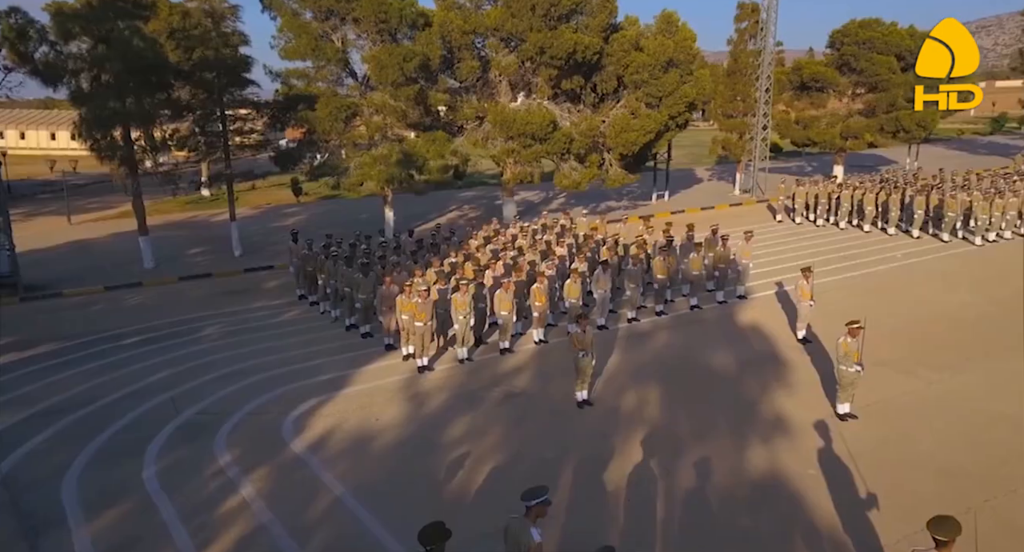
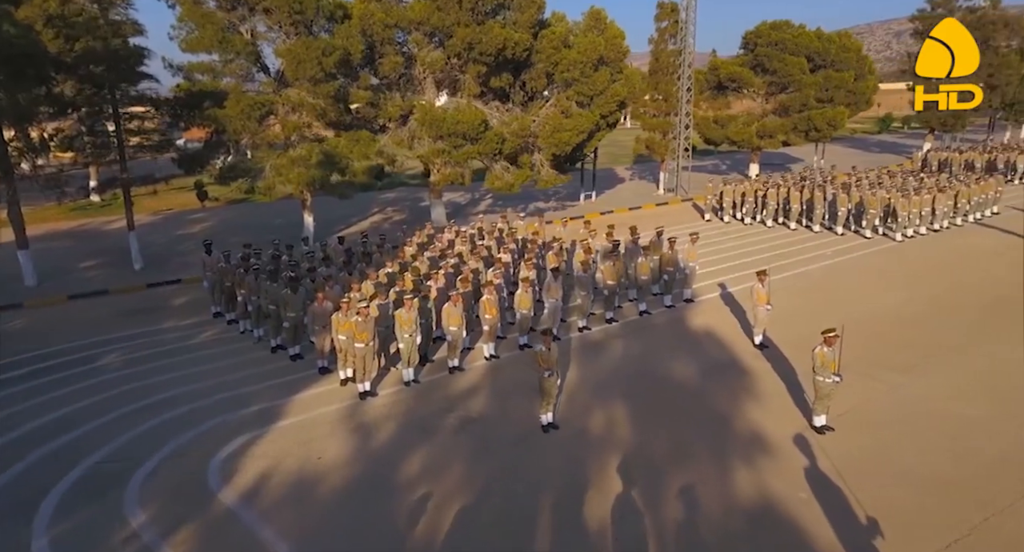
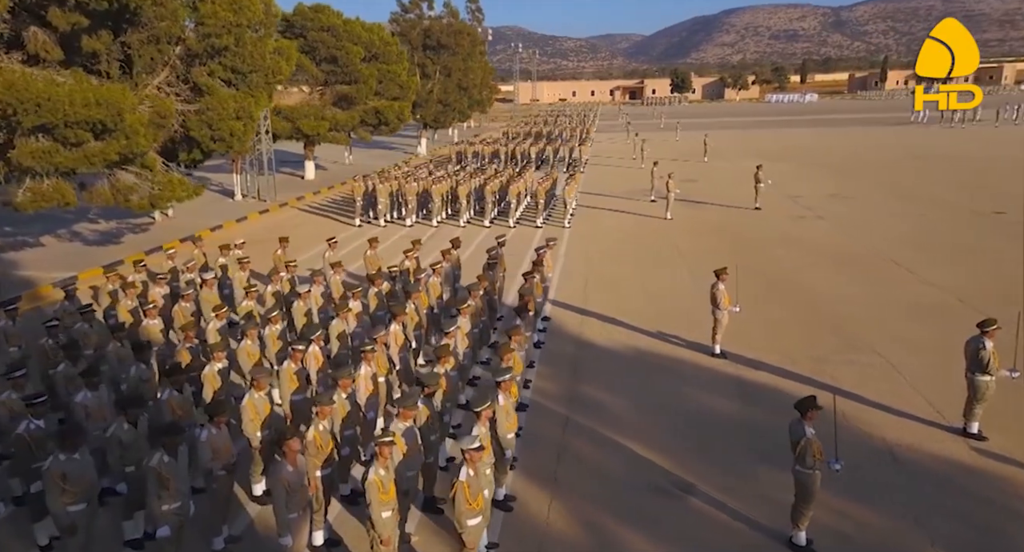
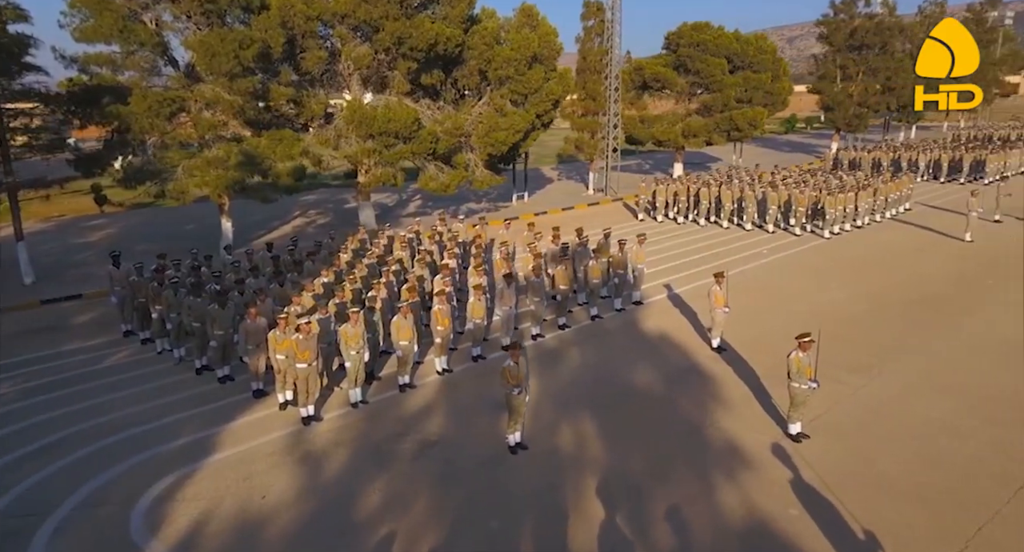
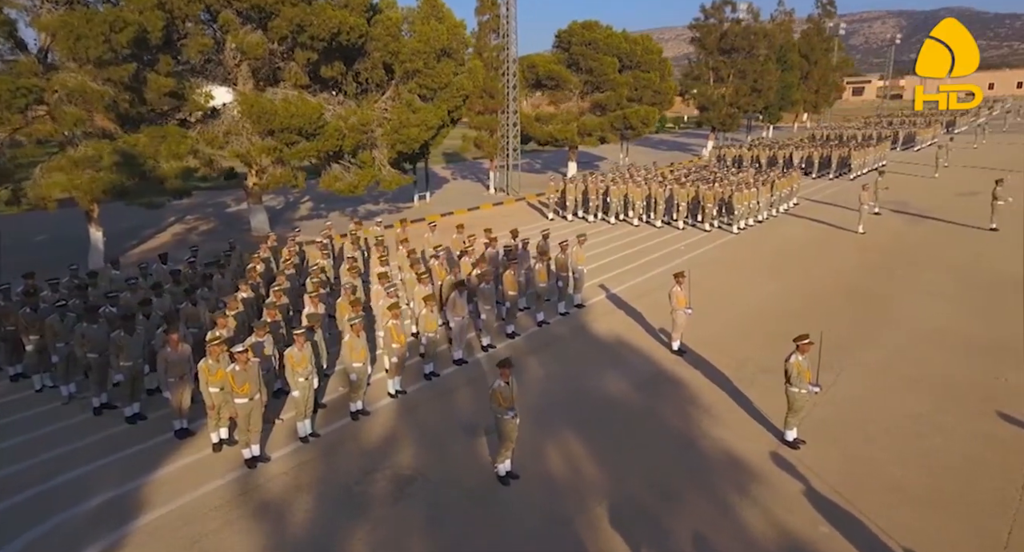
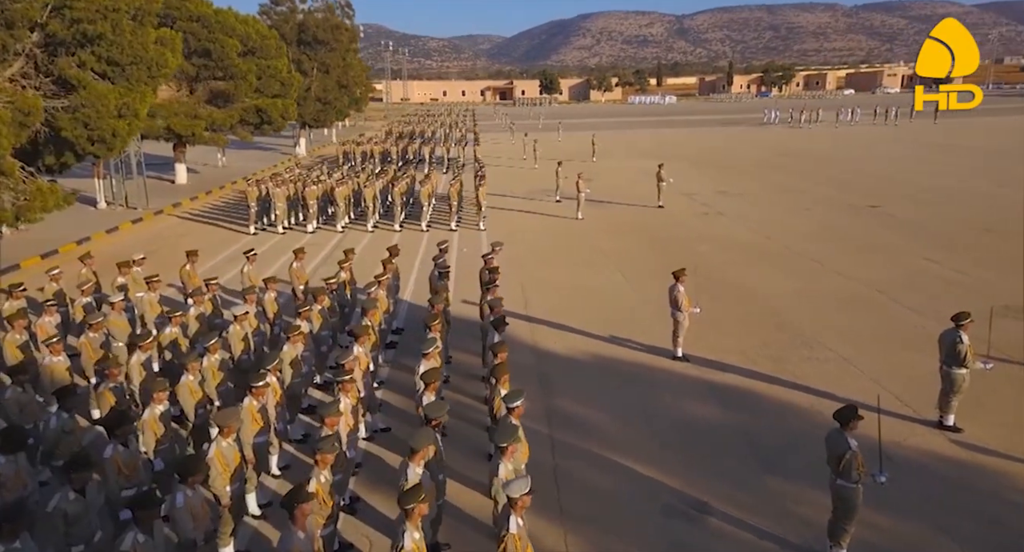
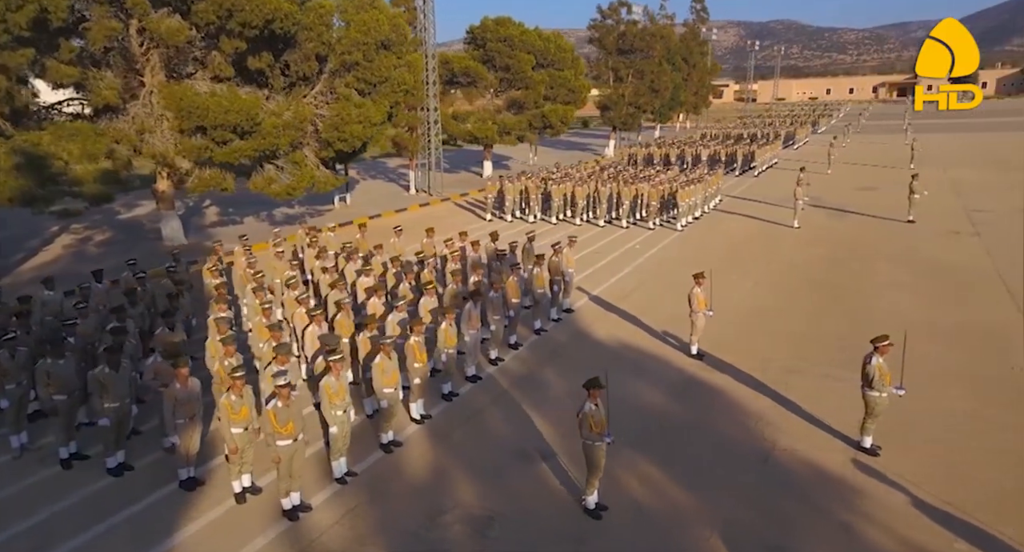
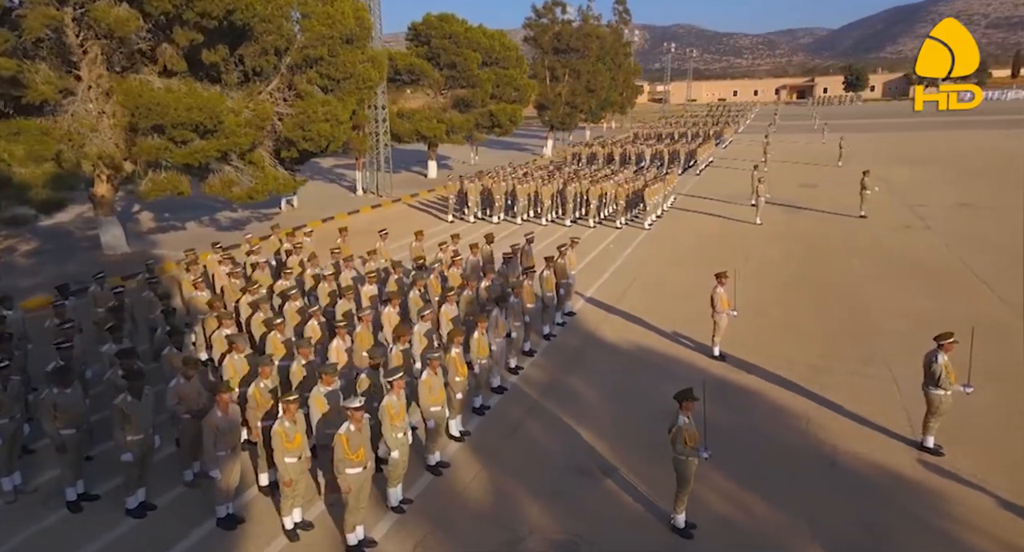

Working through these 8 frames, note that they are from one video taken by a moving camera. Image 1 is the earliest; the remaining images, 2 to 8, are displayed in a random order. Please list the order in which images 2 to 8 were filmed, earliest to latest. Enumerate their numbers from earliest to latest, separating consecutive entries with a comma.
2, 4, 5, 7, 8, 3, 6
